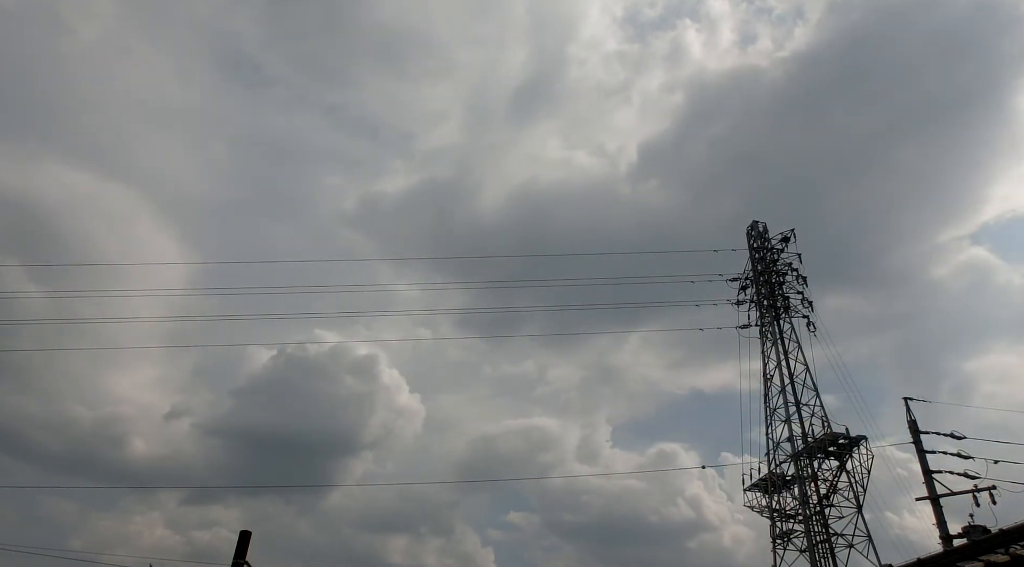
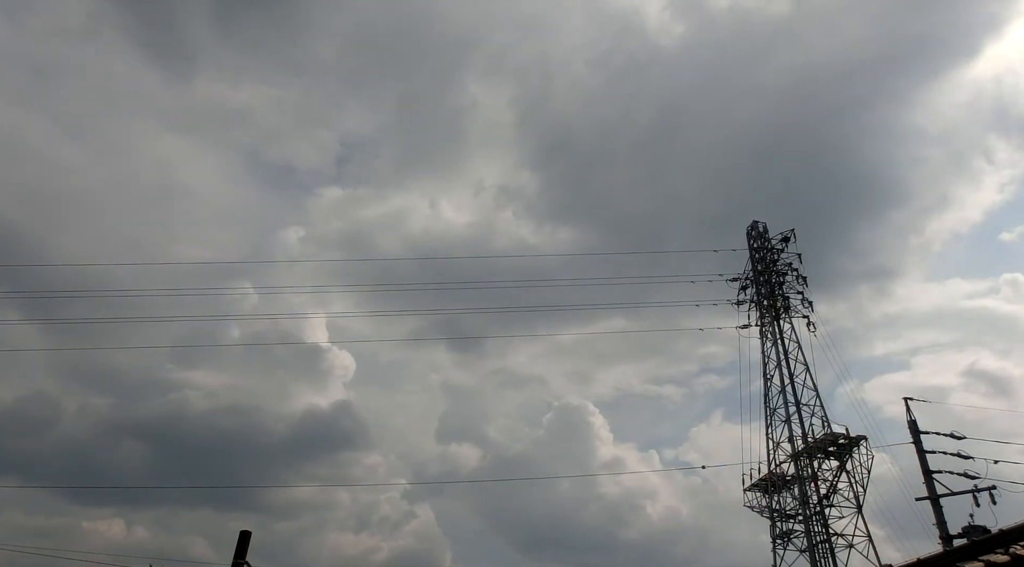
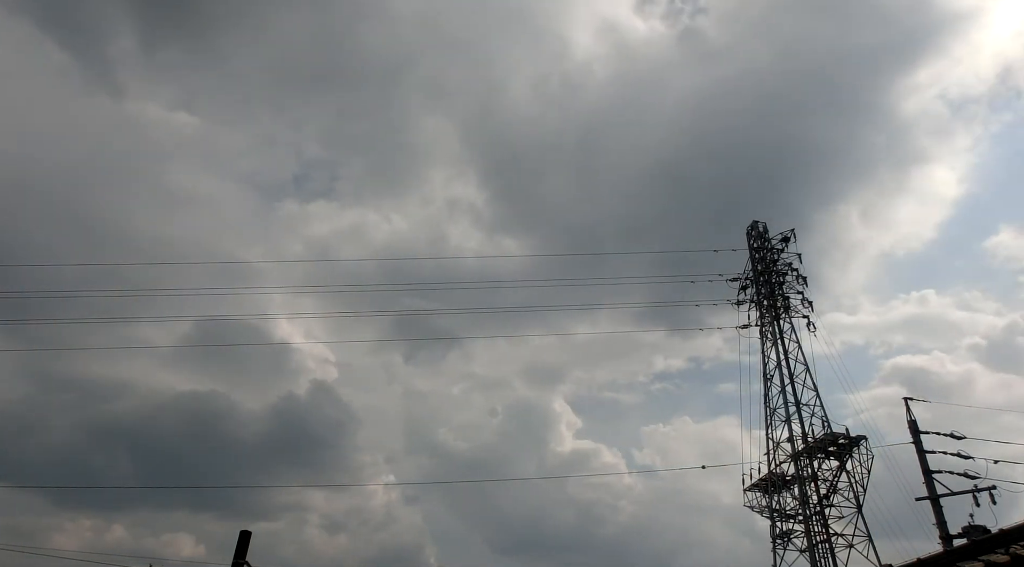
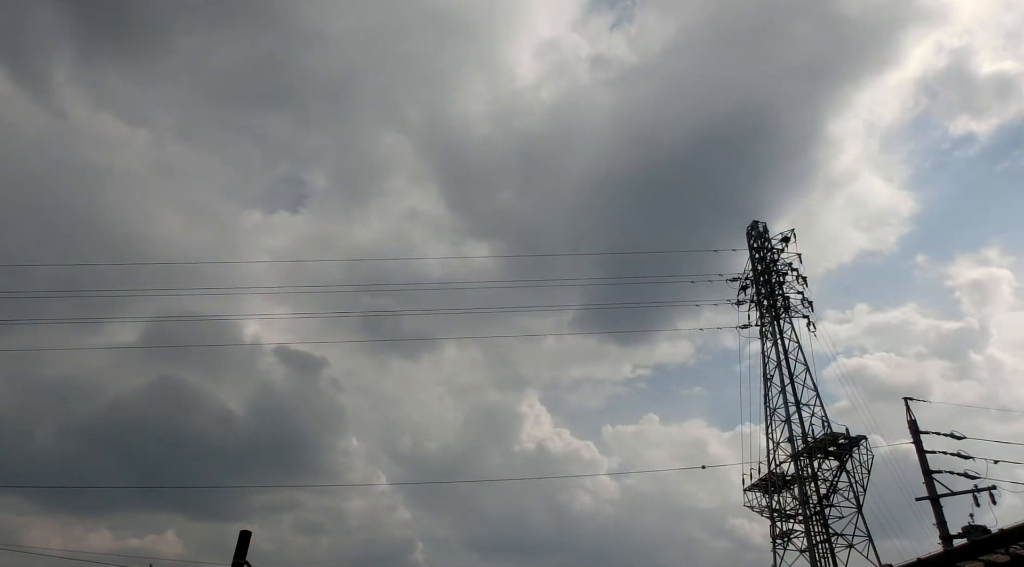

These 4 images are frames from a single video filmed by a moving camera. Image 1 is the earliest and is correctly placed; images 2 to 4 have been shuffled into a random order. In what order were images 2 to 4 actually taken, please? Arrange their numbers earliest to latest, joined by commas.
2, 3, 4
